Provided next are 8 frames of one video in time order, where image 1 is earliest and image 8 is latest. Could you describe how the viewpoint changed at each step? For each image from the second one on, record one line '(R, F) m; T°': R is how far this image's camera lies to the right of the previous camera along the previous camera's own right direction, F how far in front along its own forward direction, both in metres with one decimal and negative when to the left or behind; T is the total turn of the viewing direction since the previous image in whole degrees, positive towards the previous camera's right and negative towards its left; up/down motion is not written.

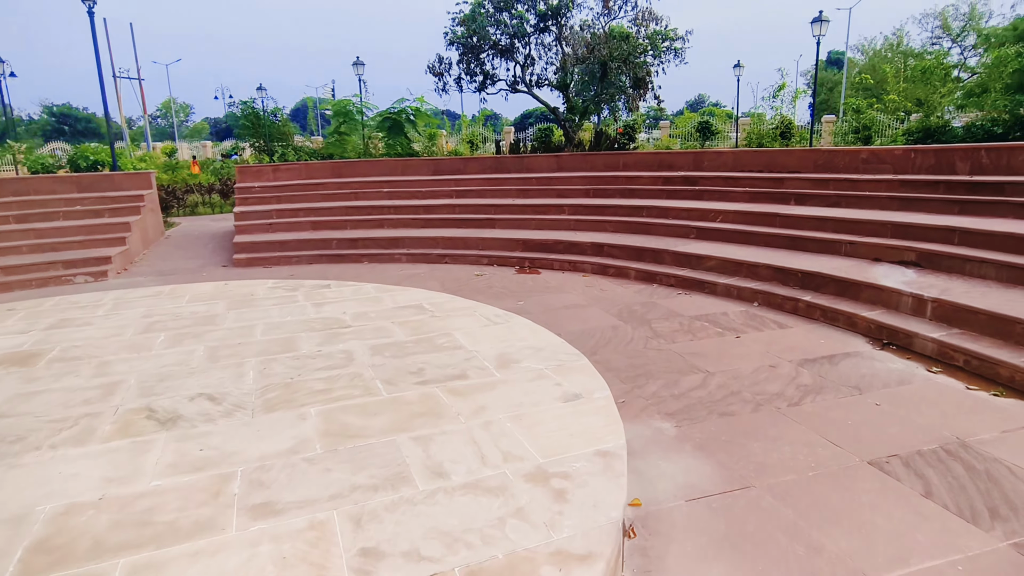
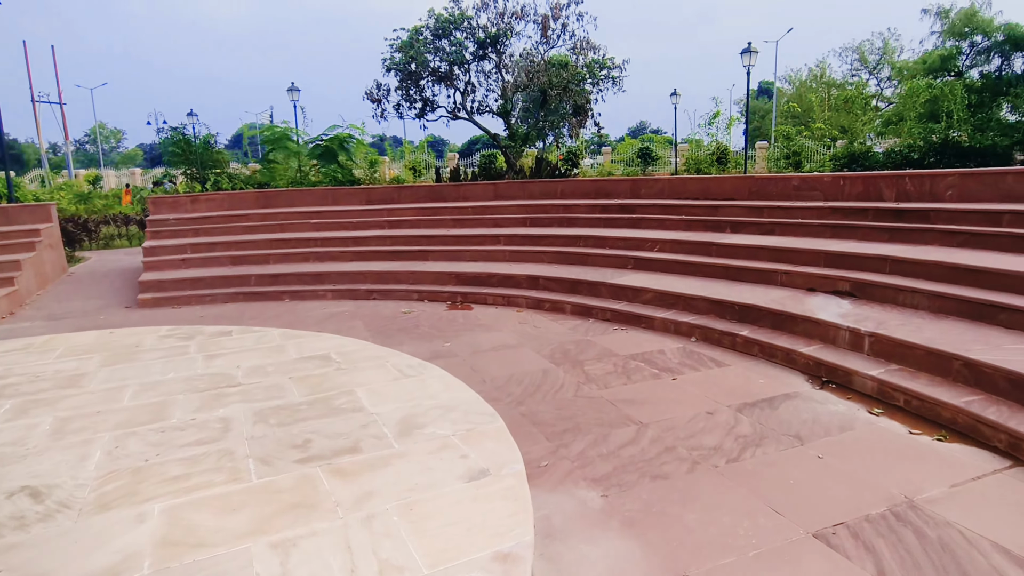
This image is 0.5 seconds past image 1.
(+0.2, +0.4) m; +5°
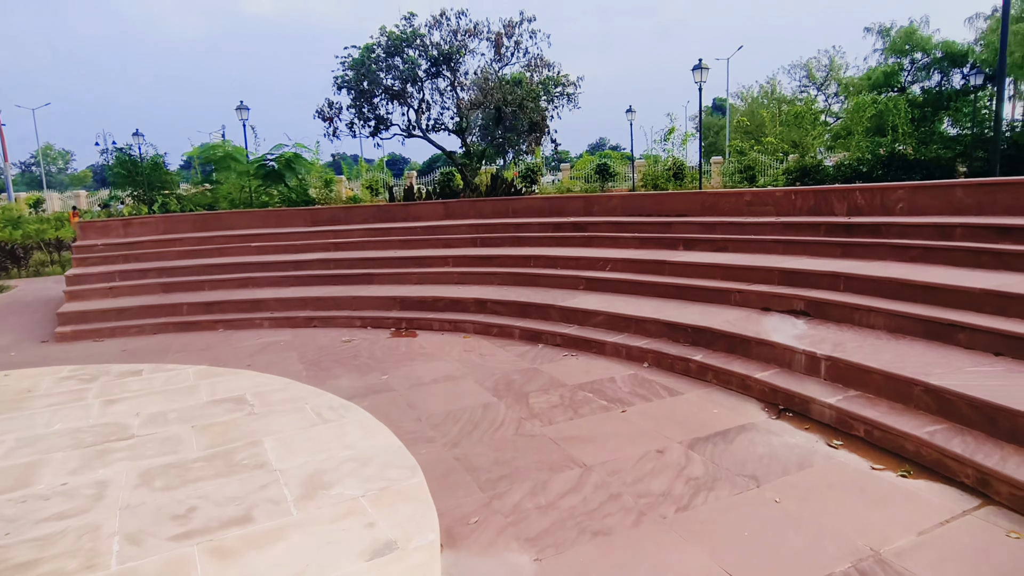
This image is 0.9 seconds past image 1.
(+0.2, +0.3) m; +3°
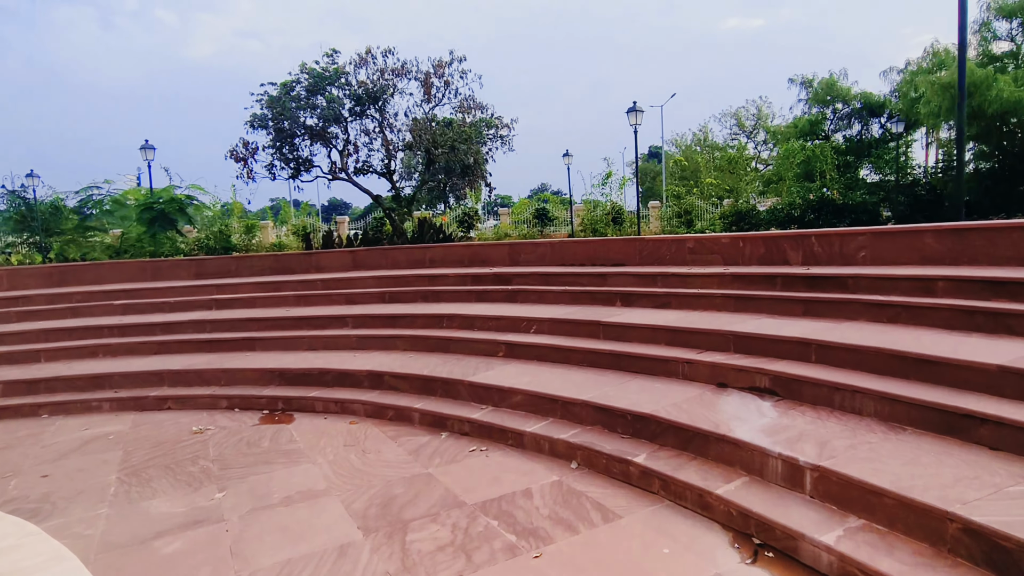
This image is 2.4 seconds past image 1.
(+0.4, +1.1) m; +5°
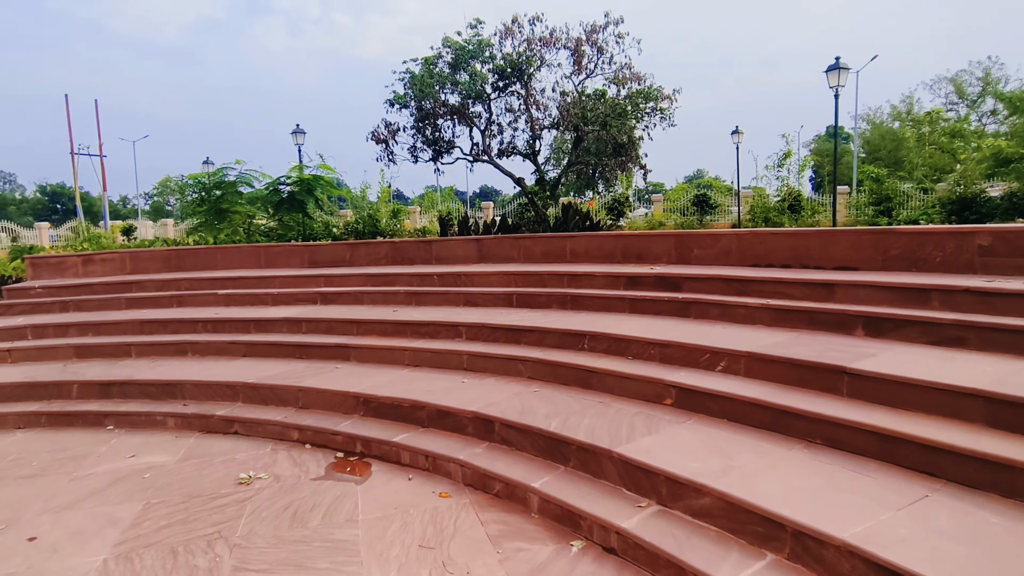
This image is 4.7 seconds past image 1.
(-0.2, +1.7) m; -14°
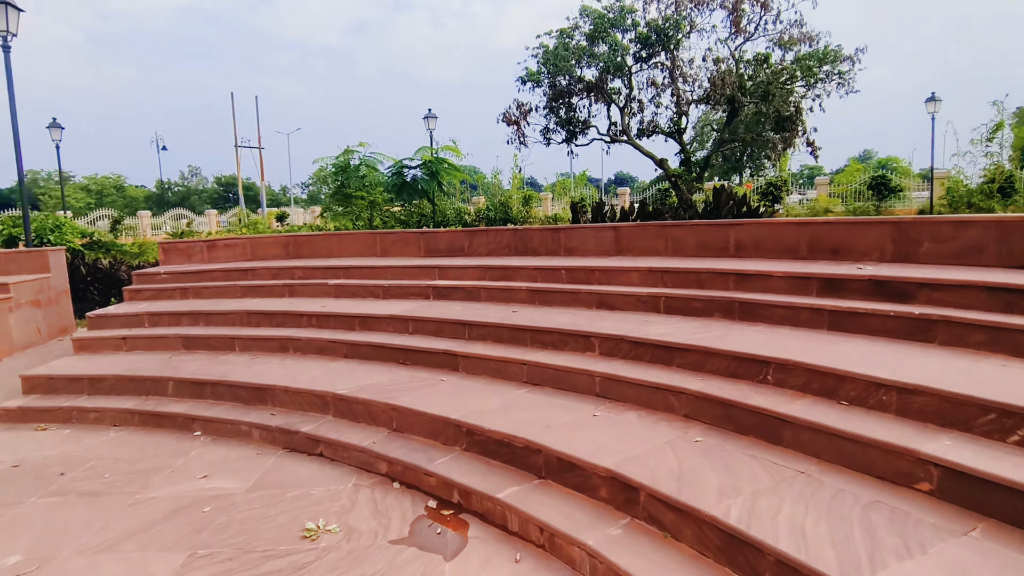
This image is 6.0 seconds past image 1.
(-0.1, +1.0) m; -12°
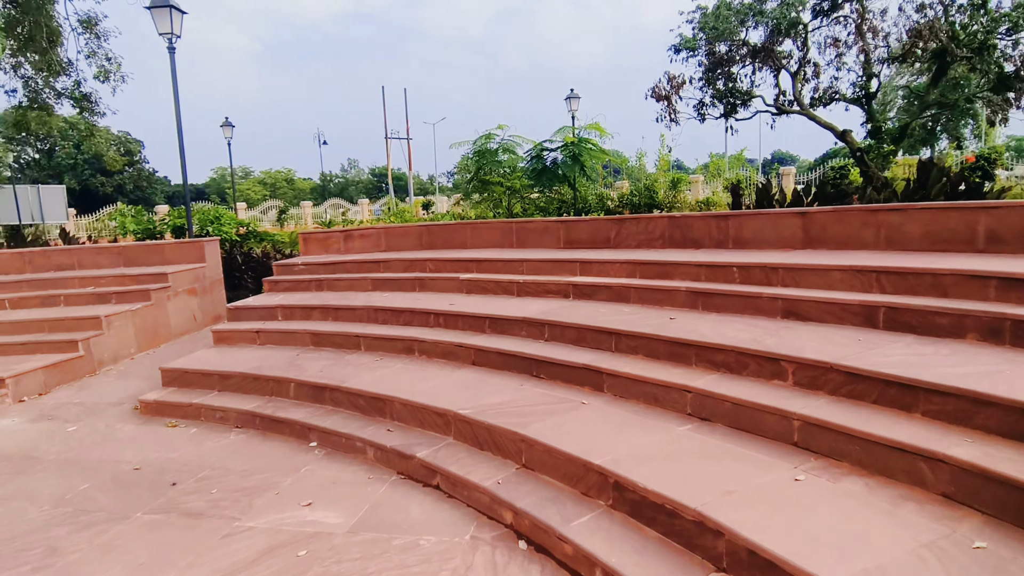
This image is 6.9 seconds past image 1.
(-0.1, +0.8) m; -13°
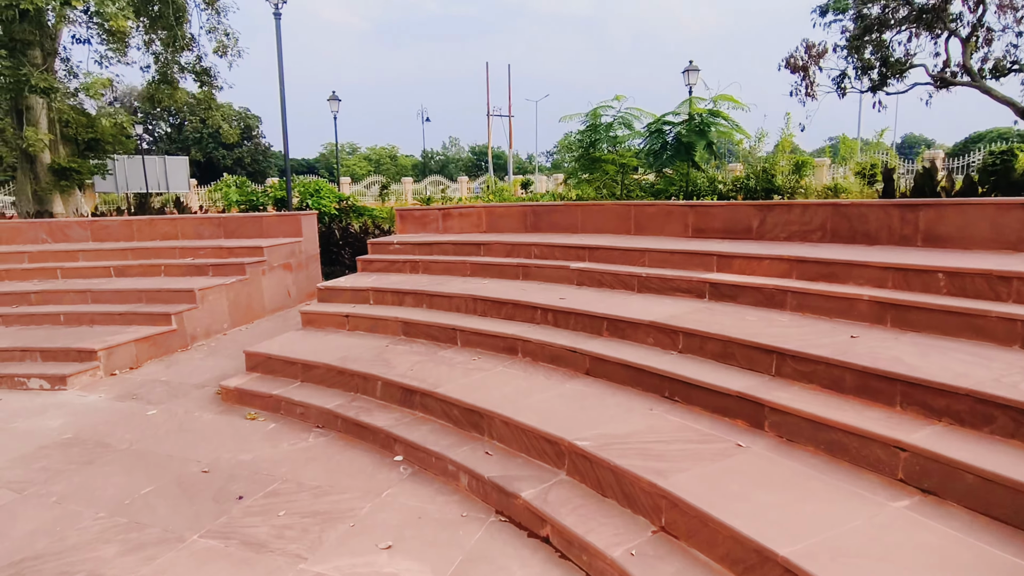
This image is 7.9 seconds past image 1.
(-0.2, +0.7) m; -9°
